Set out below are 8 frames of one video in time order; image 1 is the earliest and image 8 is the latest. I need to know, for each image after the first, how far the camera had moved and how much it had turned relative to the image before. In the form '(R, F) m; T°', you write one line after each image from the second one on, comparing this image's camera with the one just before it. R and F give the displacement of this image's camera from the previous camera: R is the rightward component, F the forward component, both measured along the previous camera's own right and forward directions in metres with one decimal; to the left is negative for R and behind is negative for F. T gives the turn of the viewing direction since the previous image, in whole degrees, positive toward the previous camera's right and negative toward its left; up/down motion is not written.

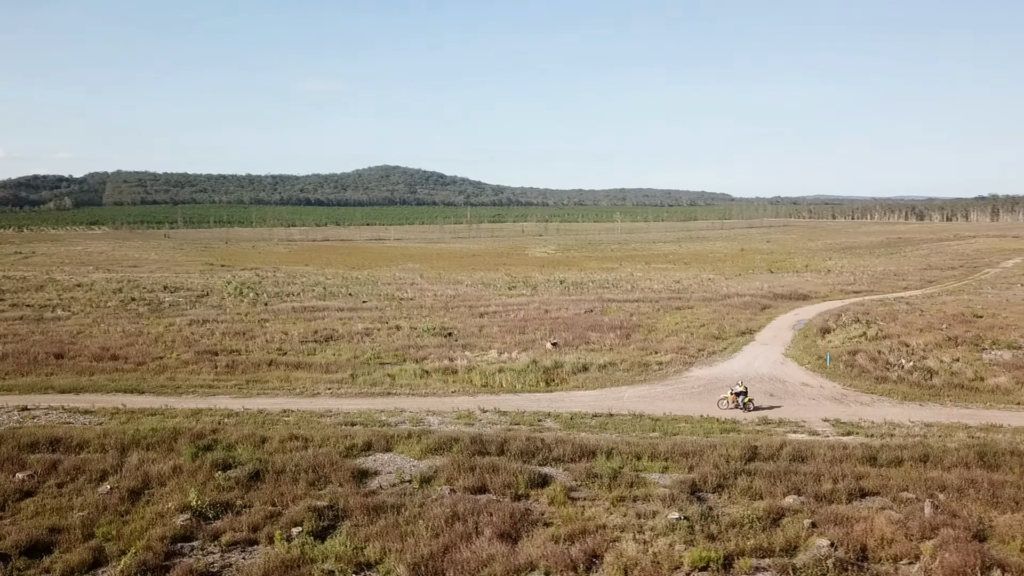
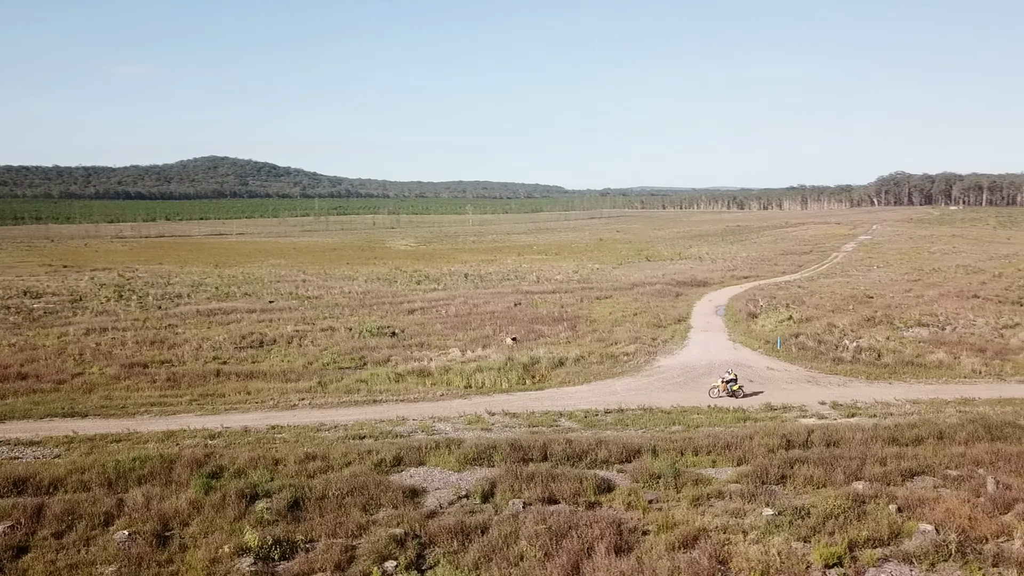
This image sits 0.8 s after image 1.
(-4.0, +1.5) m; +11°
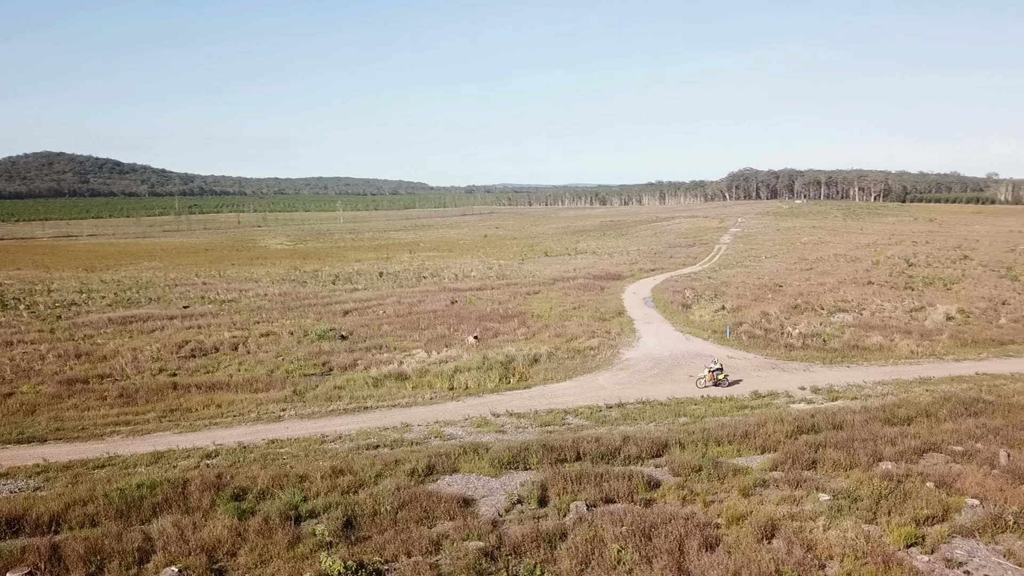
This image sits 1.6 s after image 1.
(-3.2, +0.8) m; +10°
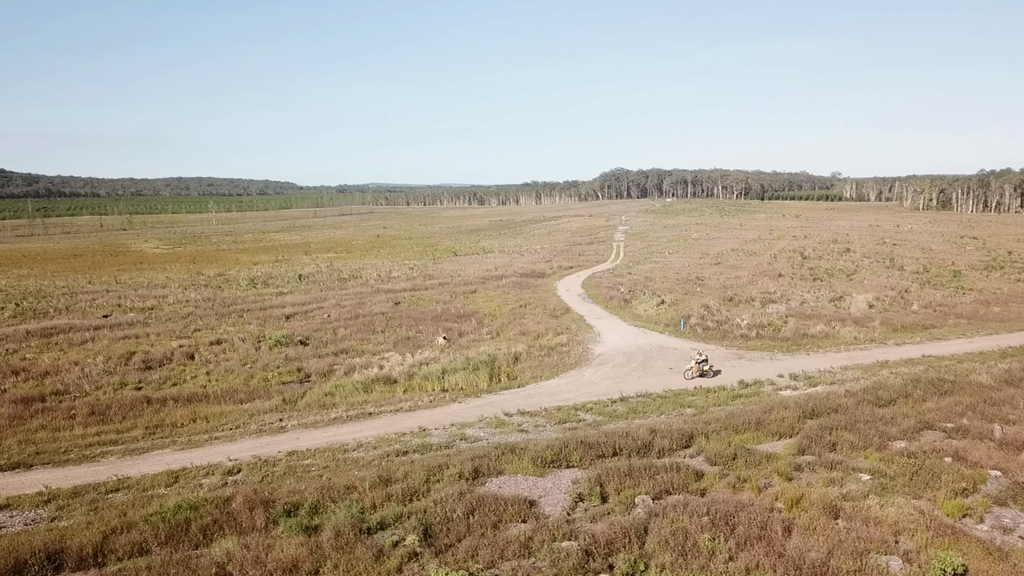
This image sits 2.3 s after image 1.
(-3.1, +0.4) m; +9°
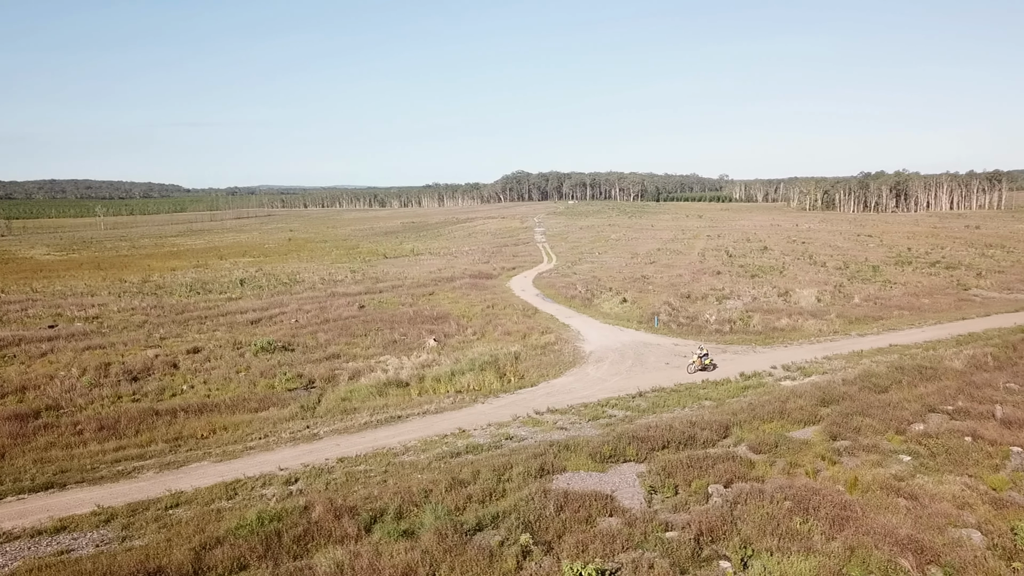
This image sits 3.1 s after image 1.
(-3.0, +0.1) m; +7°
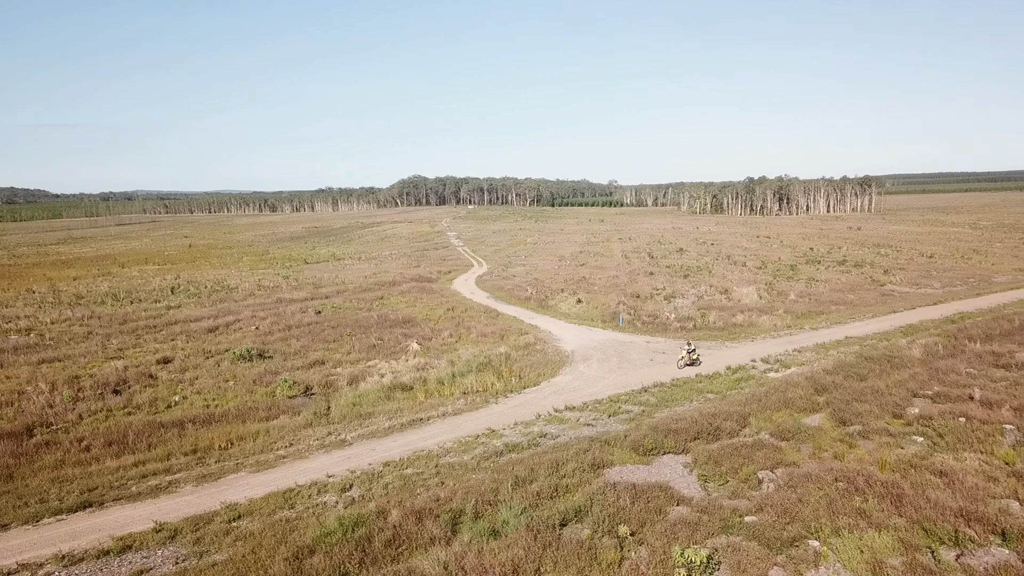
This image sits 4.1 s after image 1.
(-2.9, 0.0) m; +8°
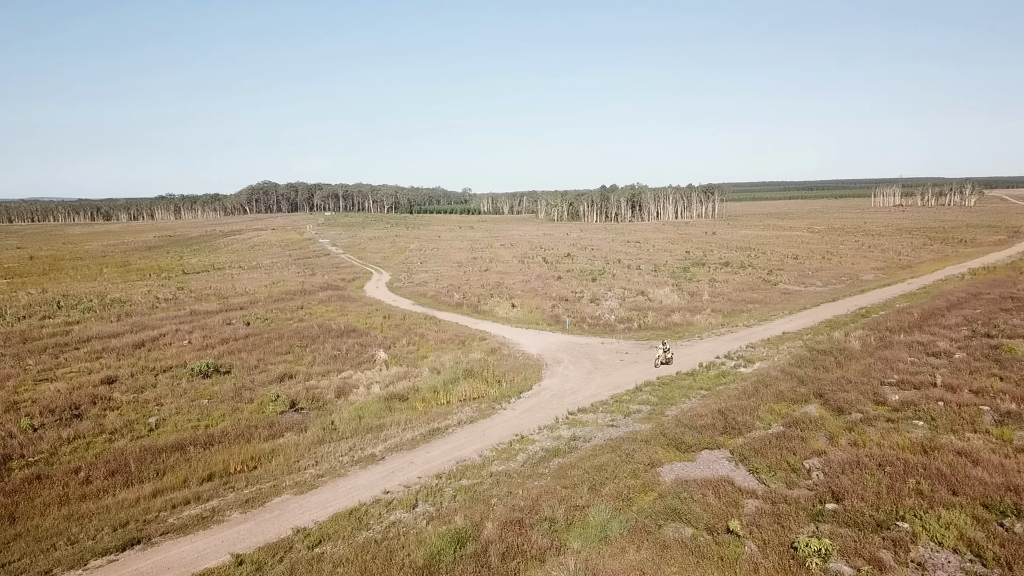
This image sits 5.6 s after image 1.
(-3.7, +0.6) m; +10°
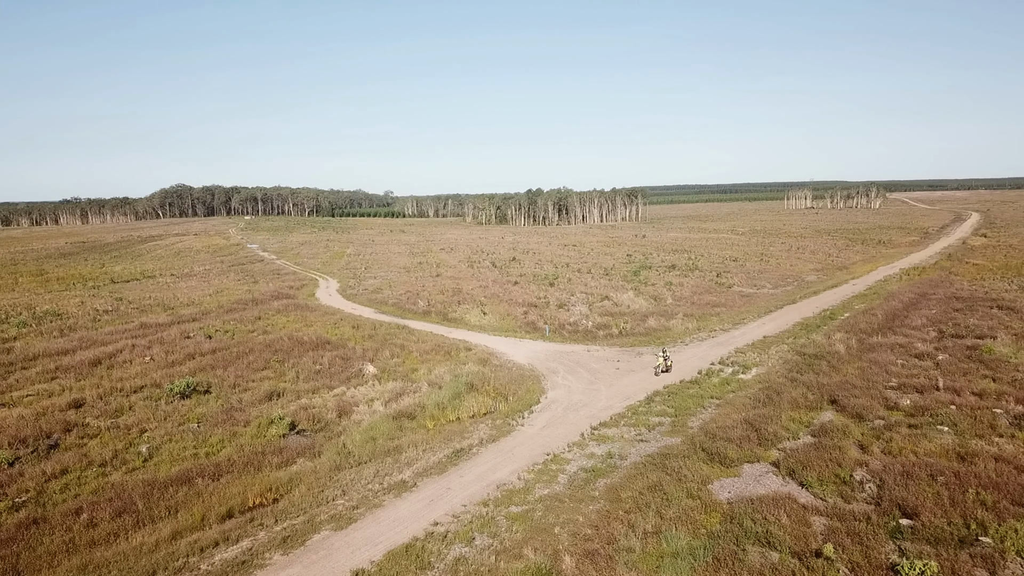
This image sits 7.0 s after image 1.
(-2.2, +1.0) m; +6°
